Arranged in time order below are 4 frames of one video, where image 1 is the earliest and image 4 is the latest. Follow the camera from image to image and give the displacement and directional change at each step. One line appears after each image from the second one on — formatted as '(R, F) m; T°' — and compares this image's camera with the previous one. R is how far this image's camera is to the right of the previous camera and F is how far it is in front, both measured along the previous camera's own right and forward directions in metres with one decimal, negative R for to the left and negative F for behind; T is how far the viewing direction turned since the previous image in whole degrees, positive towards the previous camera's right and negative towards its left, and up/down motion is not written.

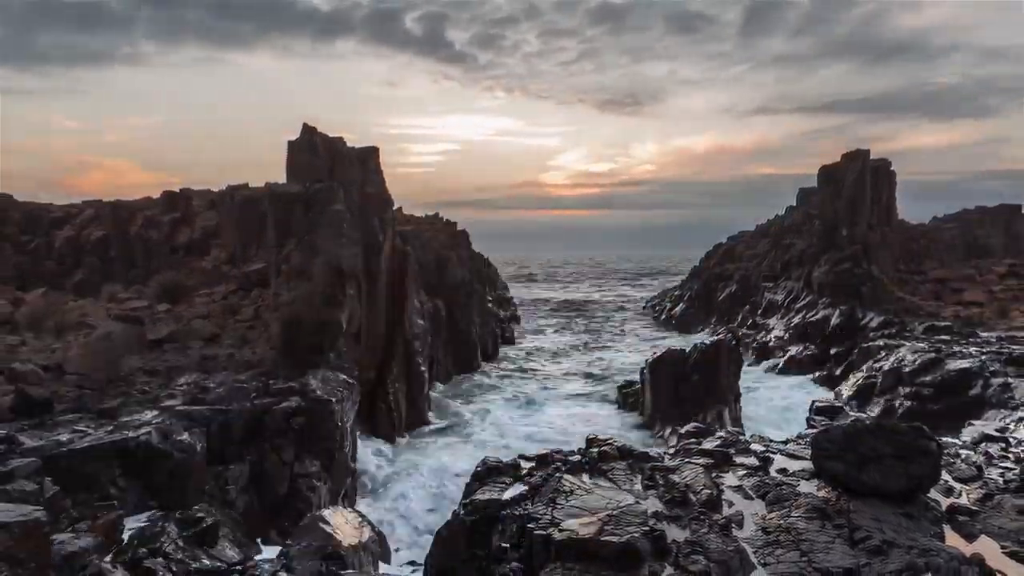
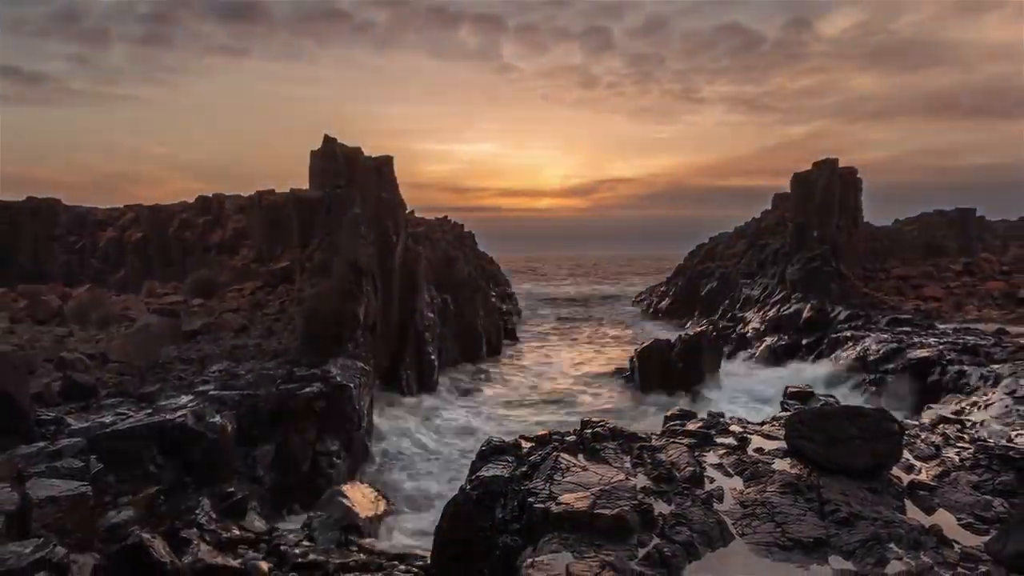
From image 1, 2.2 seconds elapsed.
(0.0, -0.8) m; 0°
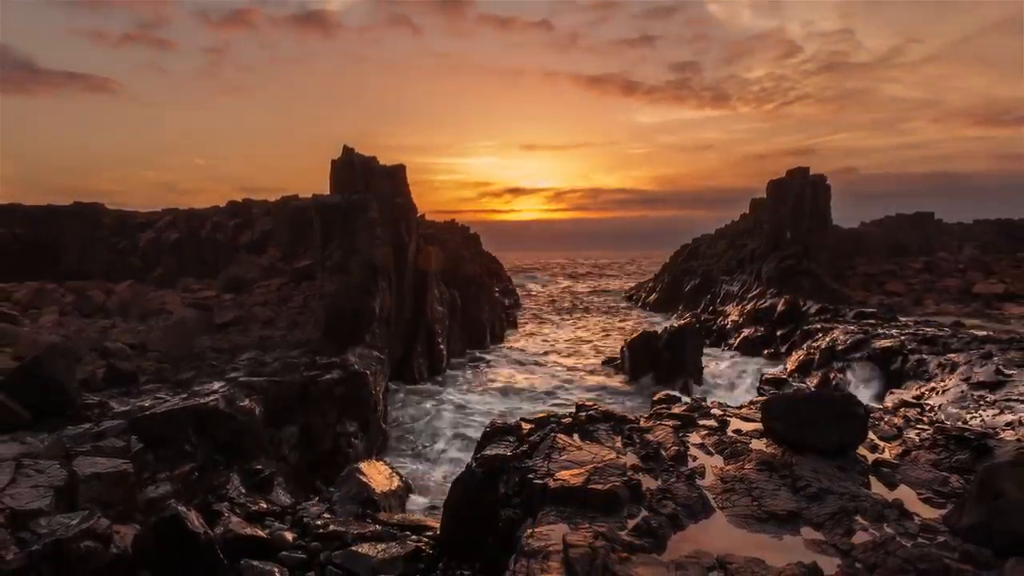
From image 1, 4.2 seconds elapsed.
(0.0, -0.9) m; 0°
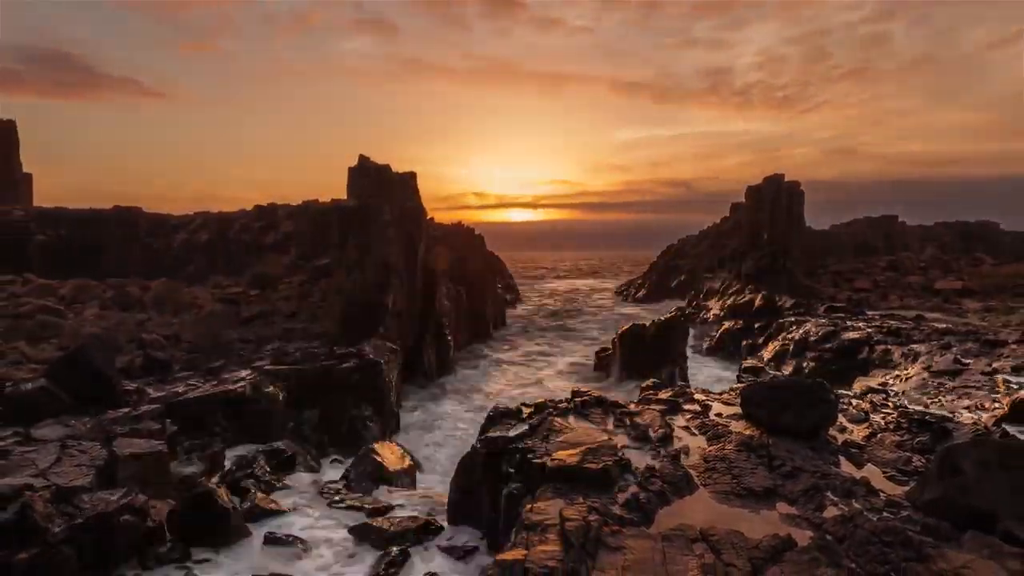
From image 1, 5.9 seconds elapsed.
(0.0, -0.9) m; 0°
